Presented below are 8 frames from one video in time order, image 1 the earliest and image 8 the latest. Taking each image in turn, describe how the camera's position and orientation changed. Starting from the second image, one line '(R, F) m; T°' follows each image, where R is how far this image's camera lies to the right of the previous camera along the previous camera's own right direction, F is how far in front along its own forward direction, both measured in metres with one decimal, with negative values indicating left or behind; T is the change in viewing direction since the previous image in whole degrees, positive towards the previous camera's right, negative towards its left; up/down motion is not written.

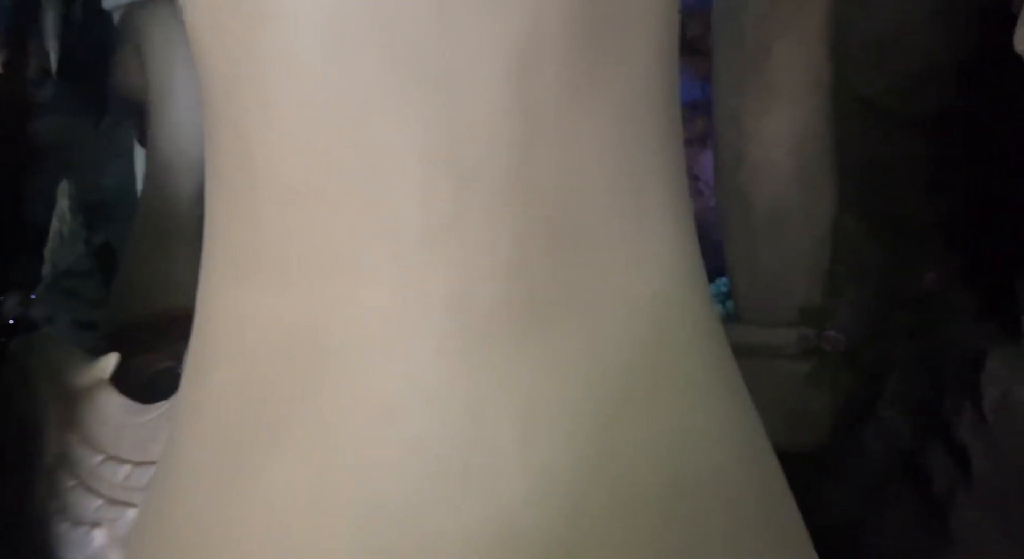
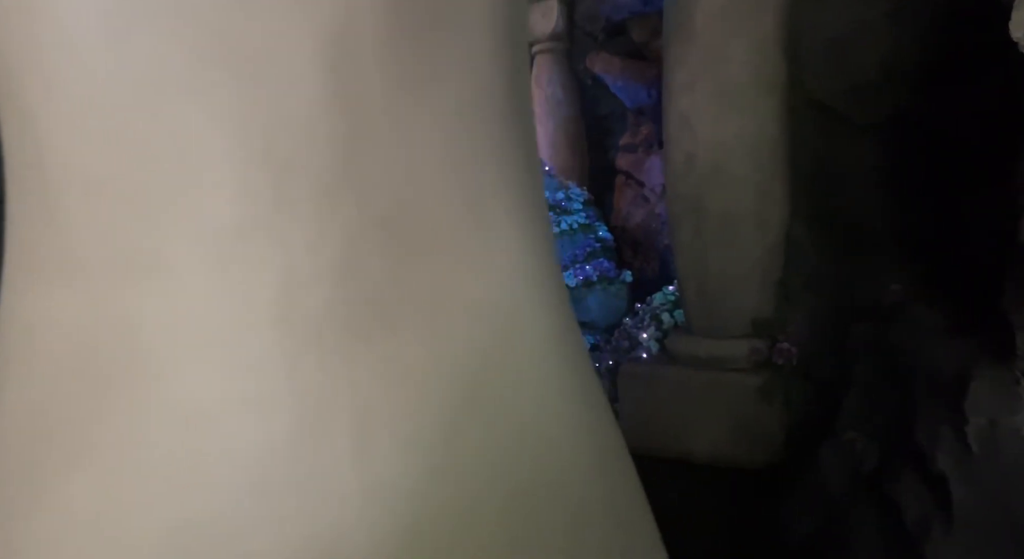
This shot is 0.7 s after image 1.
(0.0, +0.2) m; +5°
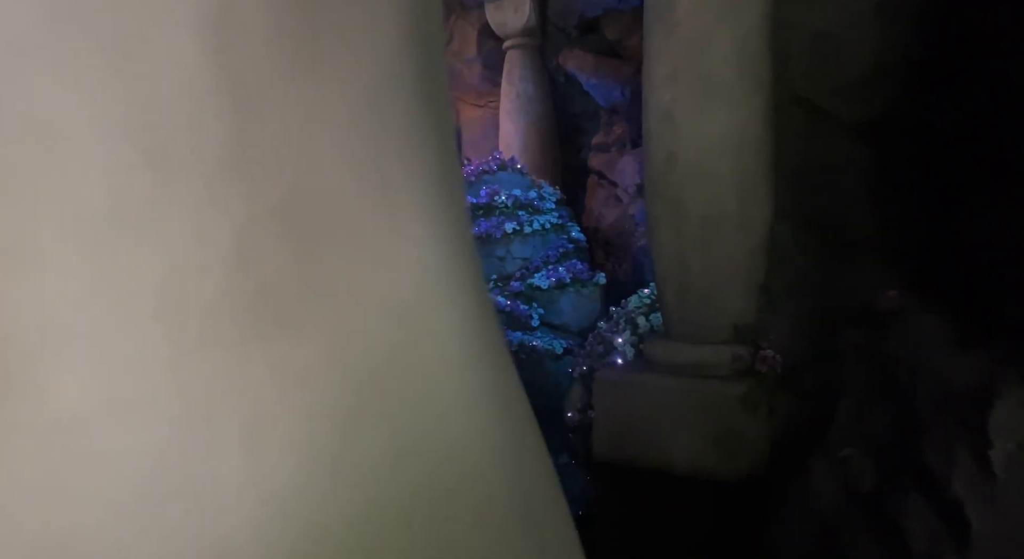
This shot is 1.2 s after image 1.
(0.0, +0.2) m; +3°
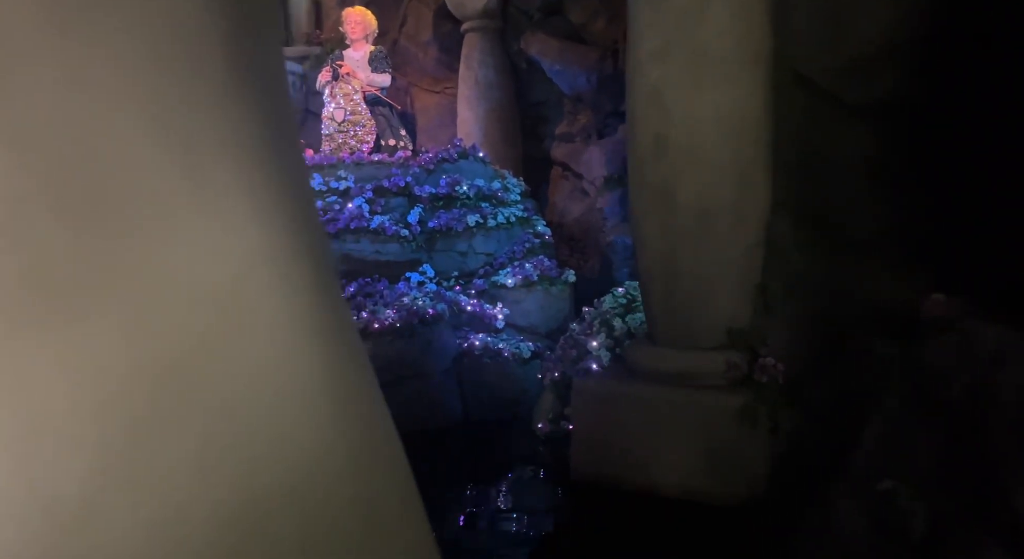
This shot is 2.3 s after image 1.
(-0.1, +0.3) m; +4°
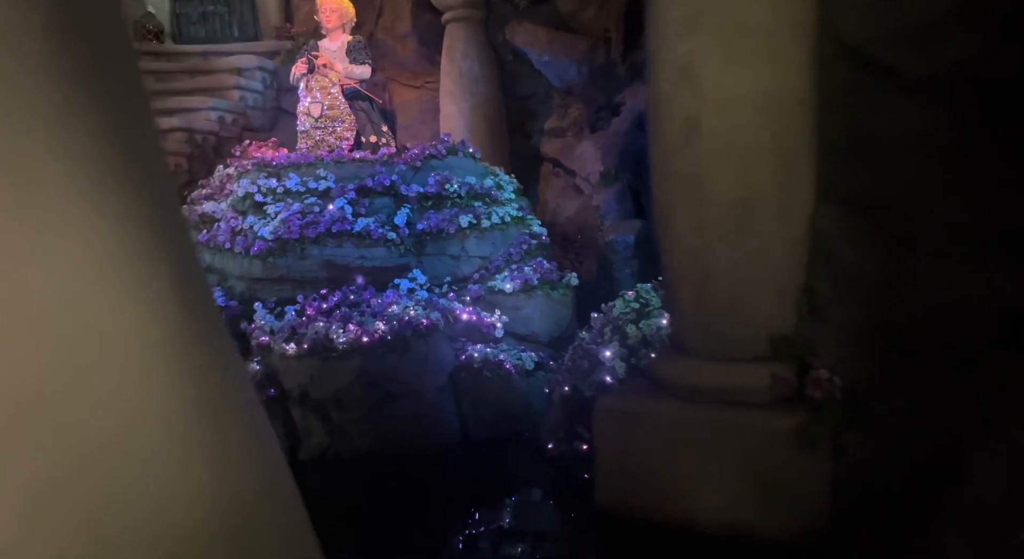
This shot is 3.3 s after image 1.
(-0.1, +0.3) m; +2°
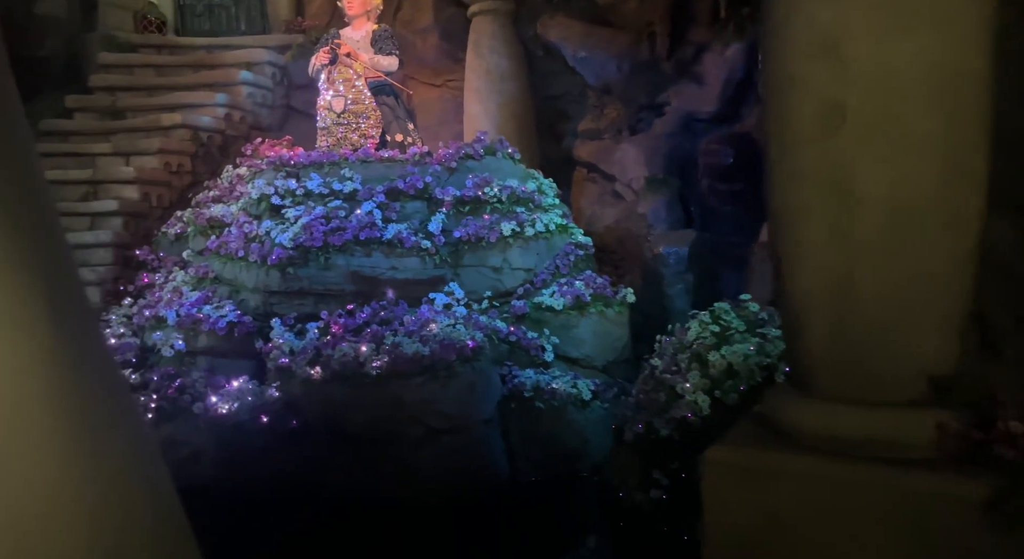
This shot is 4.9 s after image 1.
(-0.3, +0.4) m; 0°
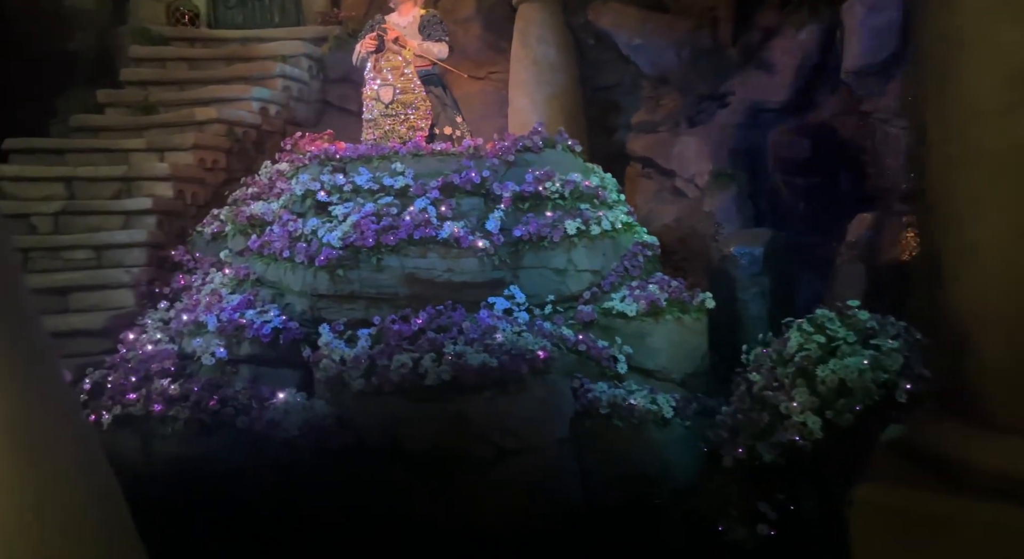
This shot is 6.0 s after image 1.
(-0.2, +0.3) m; -2°
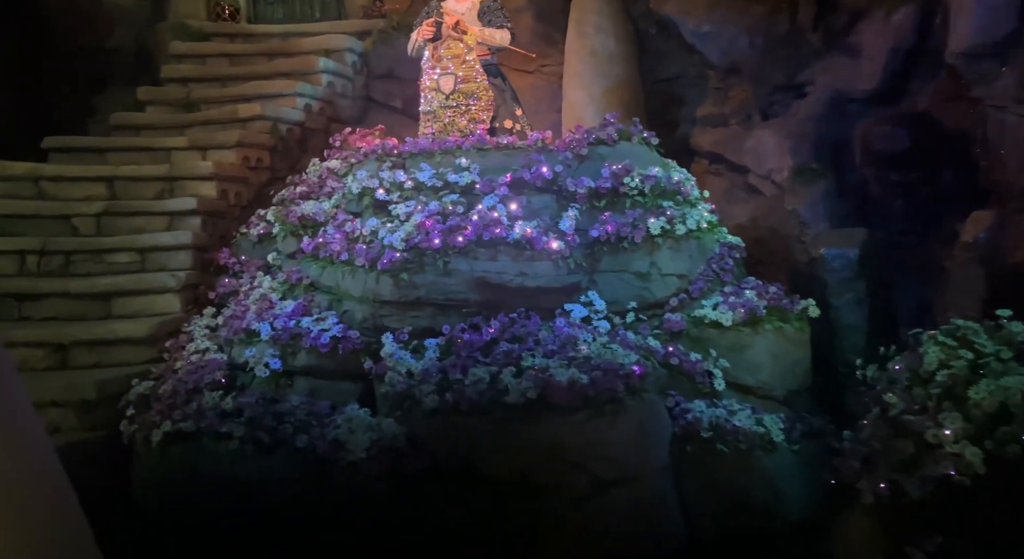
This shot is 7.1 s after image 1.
(-0.2, +0.3) m; -2°
